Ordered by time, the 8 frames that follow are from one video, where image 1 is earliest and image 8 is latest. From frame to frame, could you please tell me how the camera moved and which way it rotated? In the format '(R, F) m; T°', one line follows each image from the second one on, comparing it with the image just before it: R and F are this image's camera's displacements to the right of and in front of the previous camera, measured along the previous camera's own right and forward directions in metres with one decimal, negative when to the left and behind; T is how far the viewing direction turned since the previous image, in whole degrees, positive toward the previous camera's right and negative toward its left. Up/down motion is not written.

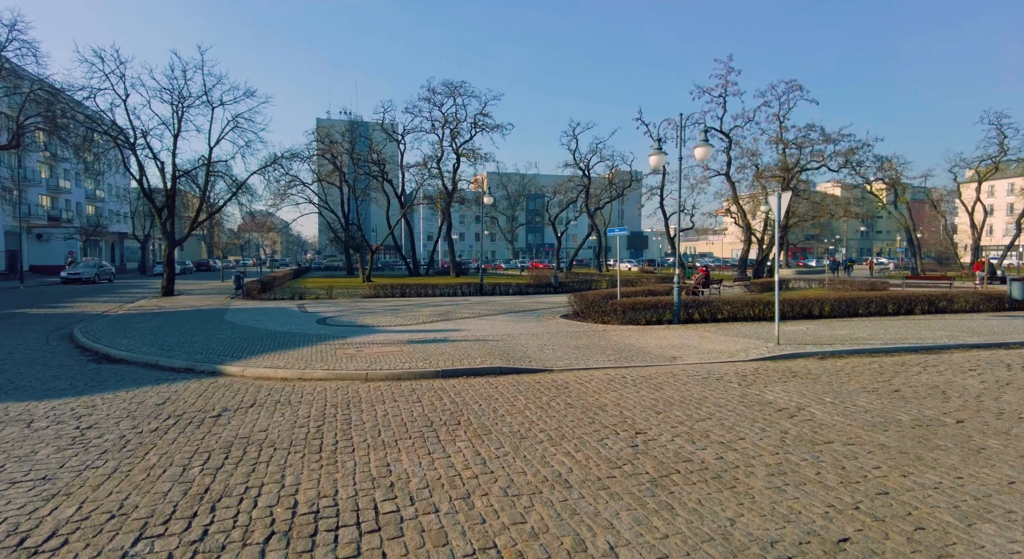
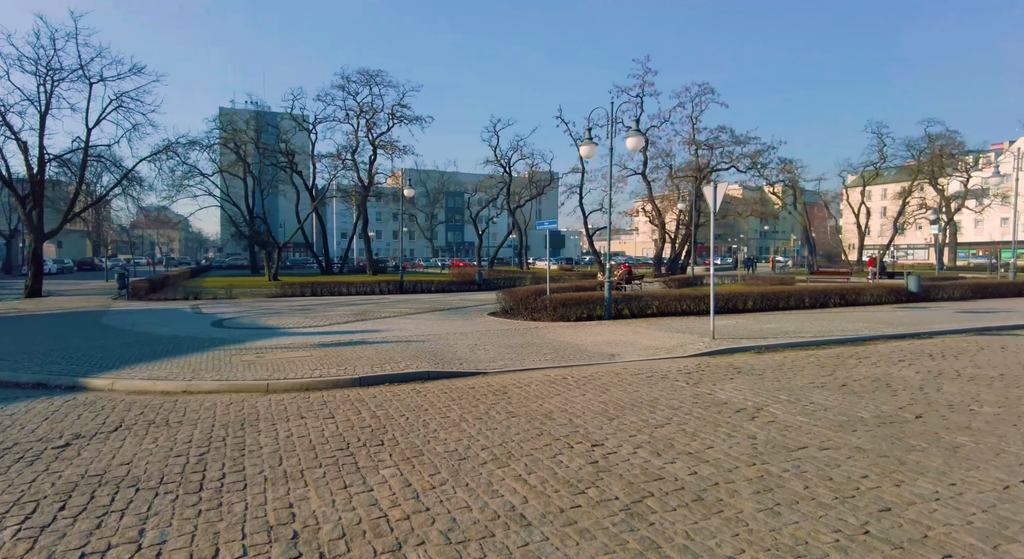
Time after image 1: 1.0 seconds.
(-0.1, +1.0) m; +8°
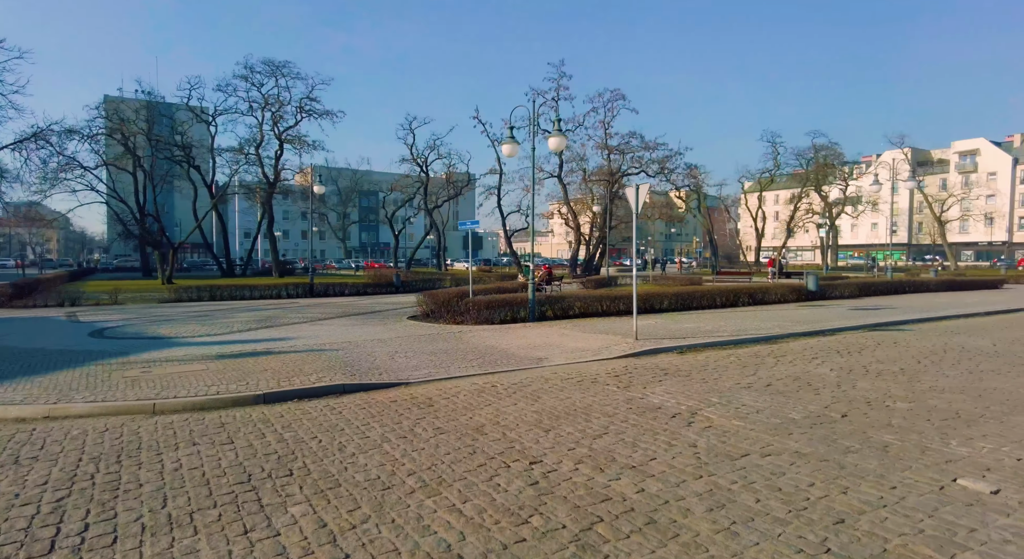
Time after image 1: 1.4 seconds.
(-0.1, +0.5) m; +8°
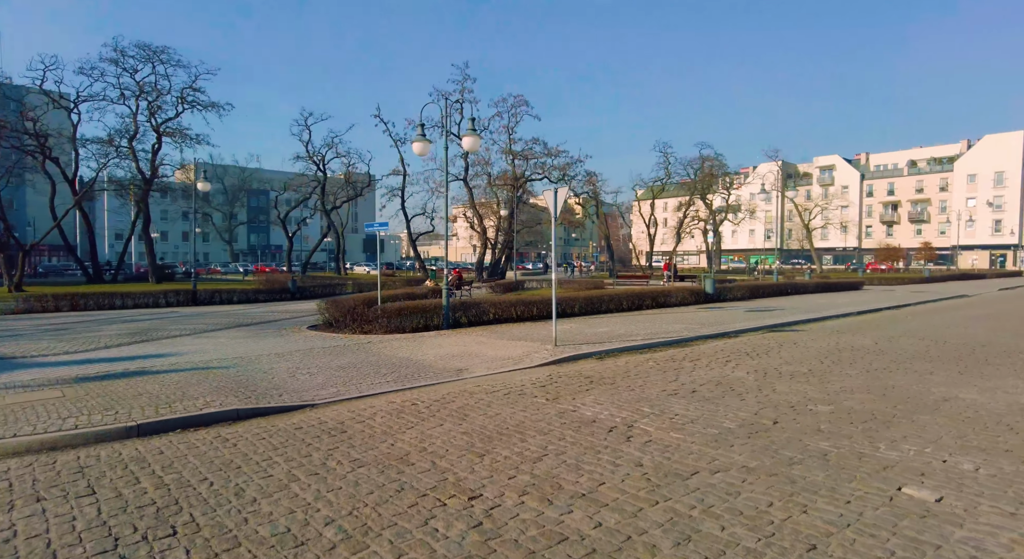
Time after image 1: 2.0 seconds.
(-0.2, +0.6) m; +10°
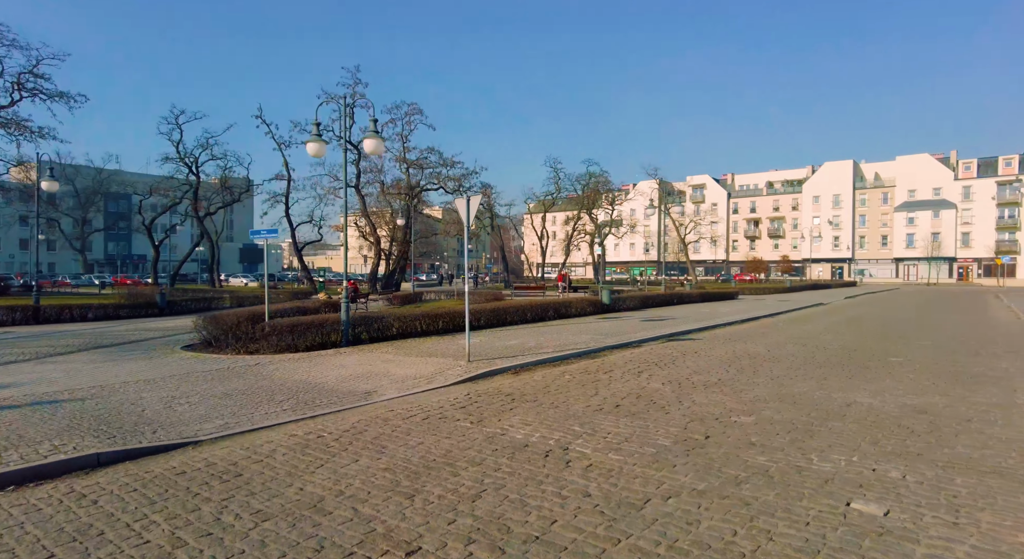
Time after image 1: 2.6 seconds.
(-0.3, +0.6) m; +11°
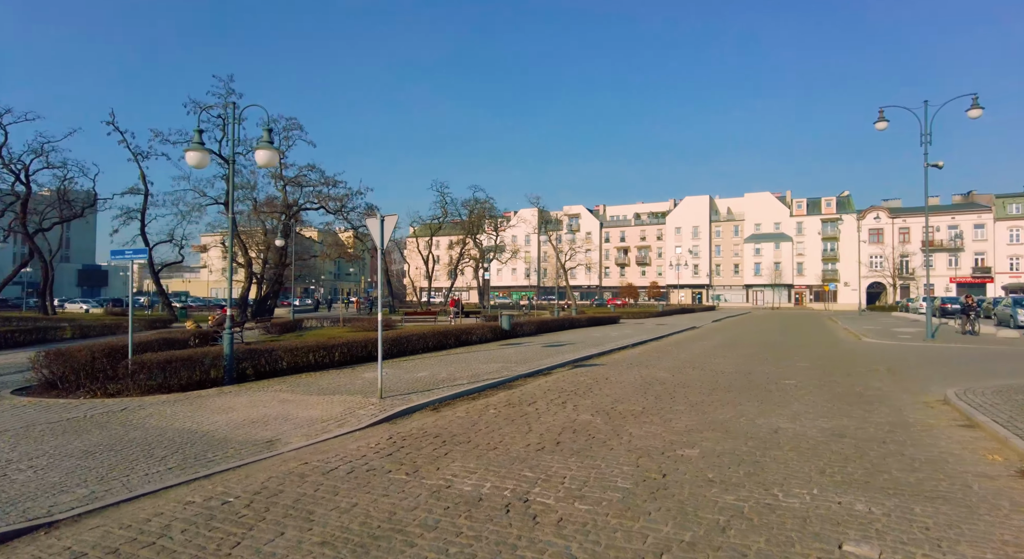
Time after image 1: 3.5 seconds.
(-0.6, +0.6) m; +12°
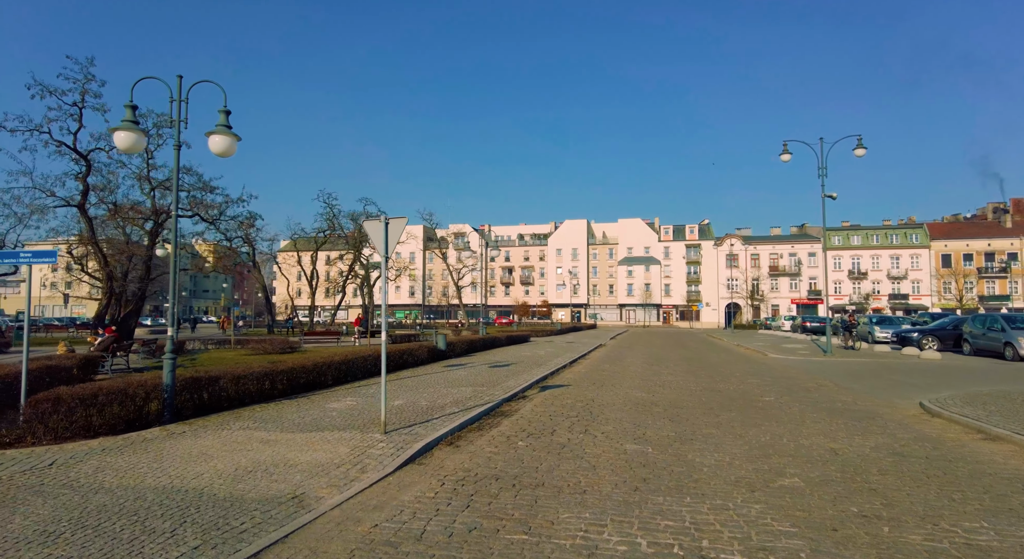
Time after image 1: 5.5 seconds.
(-2.2, +1.3) m; +12°
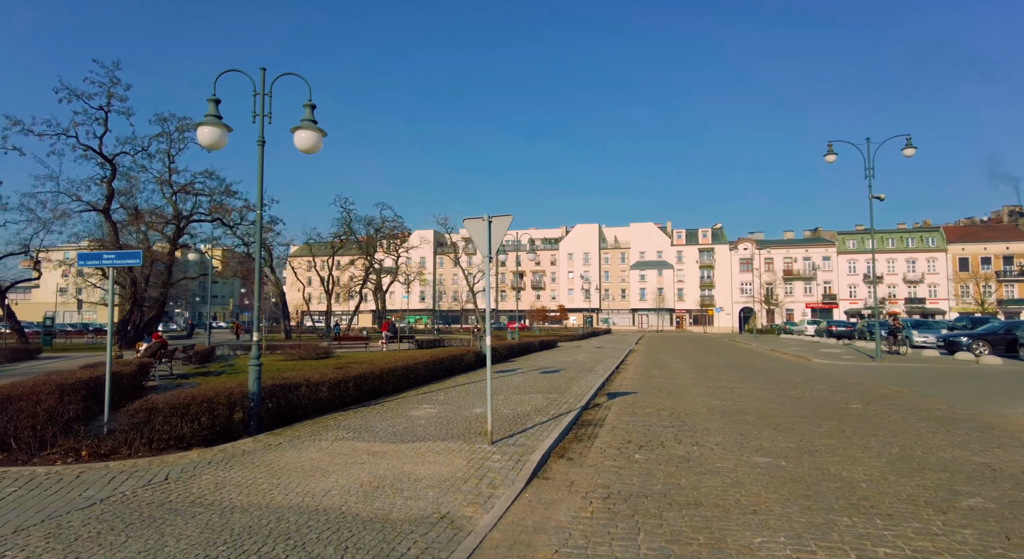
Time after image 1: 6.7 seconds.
(-1.4, +0.5) m; -1°
